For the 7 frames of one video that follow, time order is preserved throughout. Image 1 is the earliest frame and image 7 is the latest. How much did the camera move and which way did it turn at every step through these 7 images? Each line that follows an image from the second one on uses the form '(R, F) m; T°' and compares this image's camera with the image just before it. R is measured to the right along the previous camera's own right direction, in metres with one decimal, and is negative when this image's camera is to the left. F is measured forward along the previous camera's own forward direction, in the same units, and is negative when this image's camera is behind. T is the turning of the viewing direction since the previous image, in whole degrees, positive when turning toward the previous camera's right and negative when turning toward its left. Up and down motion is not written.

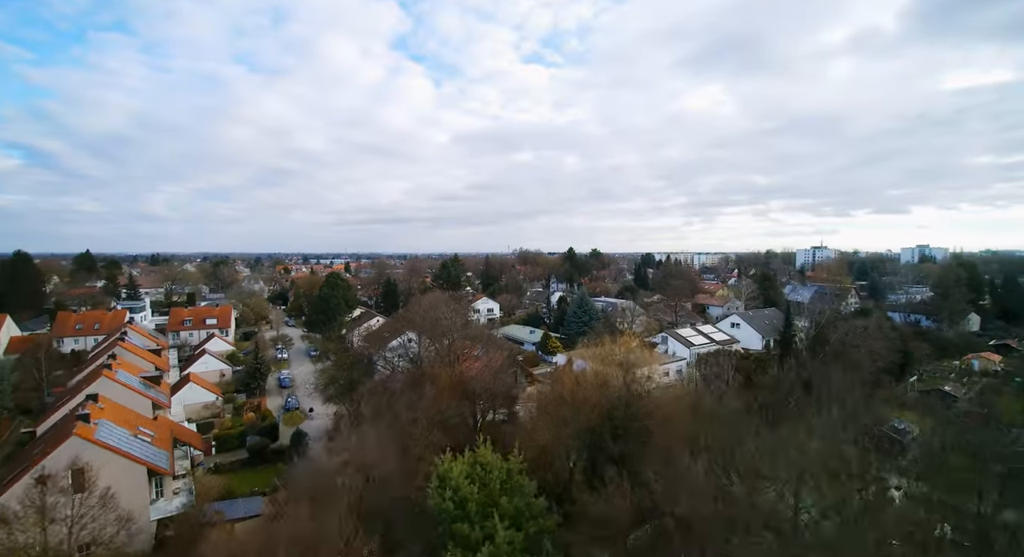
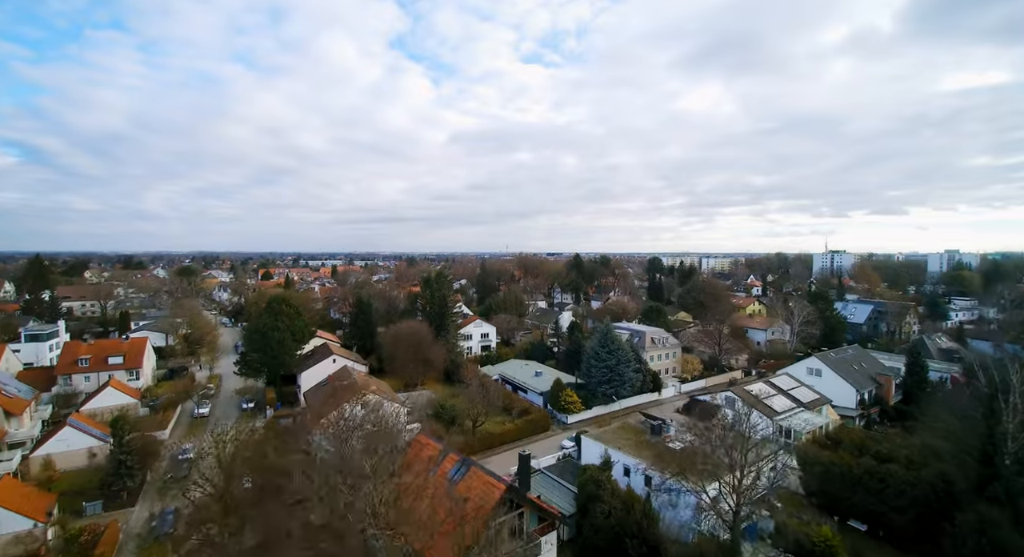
(-0.1, +7.2) m; 0°
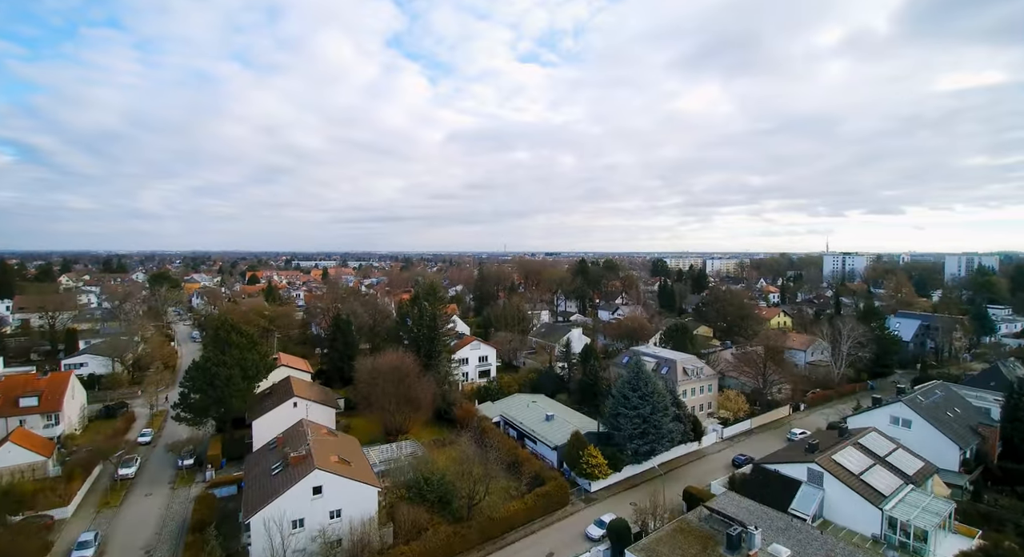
(-0.3, +4.3) m; 0°
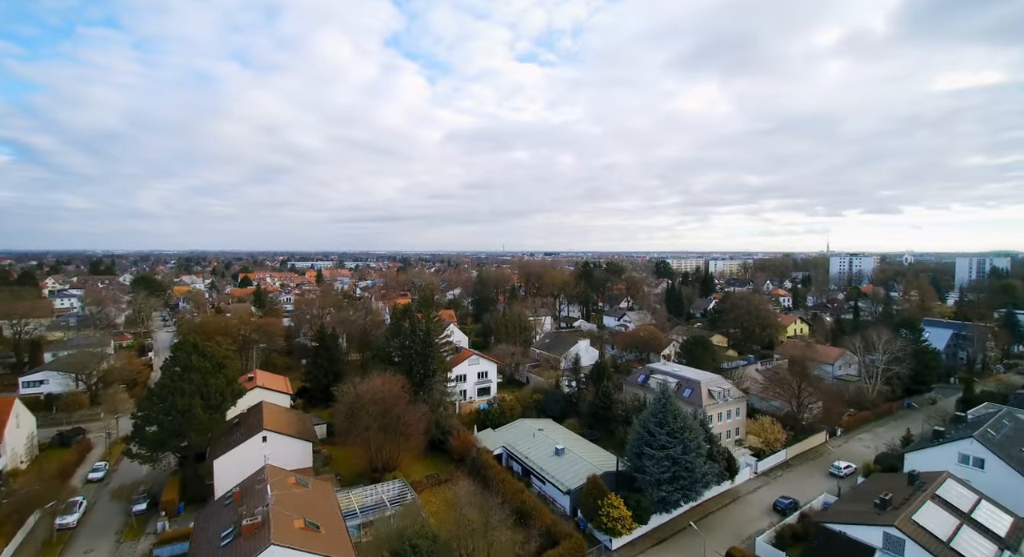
(-0.2, +2.4) m; 0°
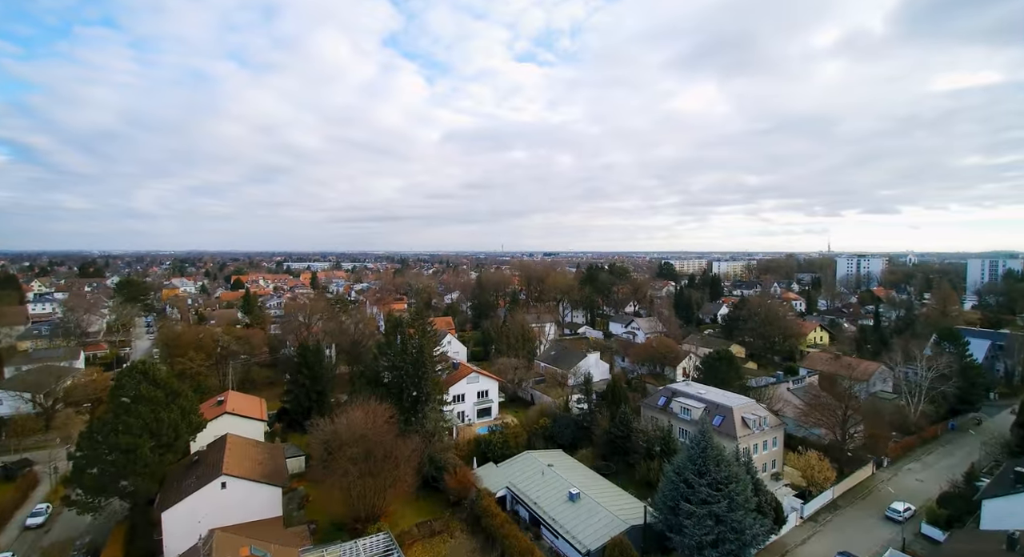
(-0.2, +2.4) m; 0°
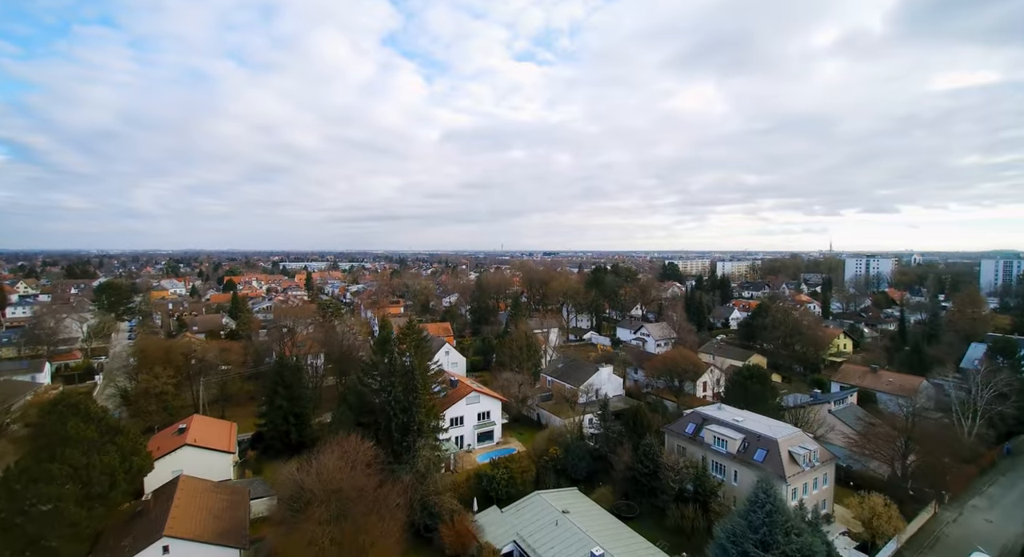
(-0.2, +2.4) m; 0°
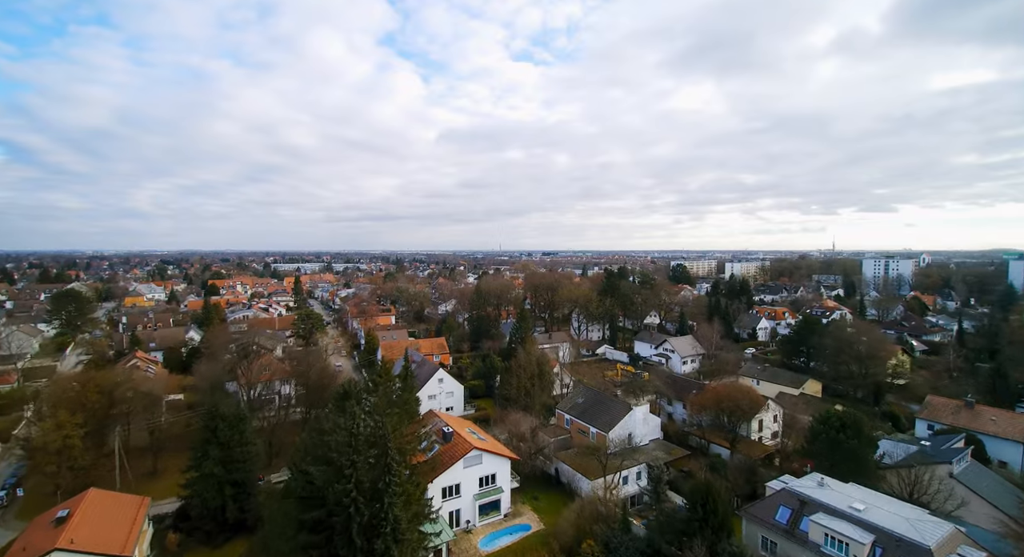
(-0.4, +4.8) m; 0°
